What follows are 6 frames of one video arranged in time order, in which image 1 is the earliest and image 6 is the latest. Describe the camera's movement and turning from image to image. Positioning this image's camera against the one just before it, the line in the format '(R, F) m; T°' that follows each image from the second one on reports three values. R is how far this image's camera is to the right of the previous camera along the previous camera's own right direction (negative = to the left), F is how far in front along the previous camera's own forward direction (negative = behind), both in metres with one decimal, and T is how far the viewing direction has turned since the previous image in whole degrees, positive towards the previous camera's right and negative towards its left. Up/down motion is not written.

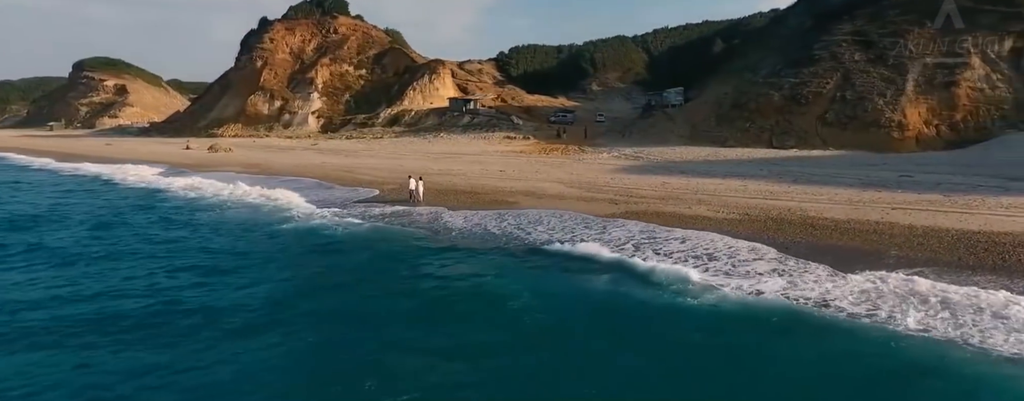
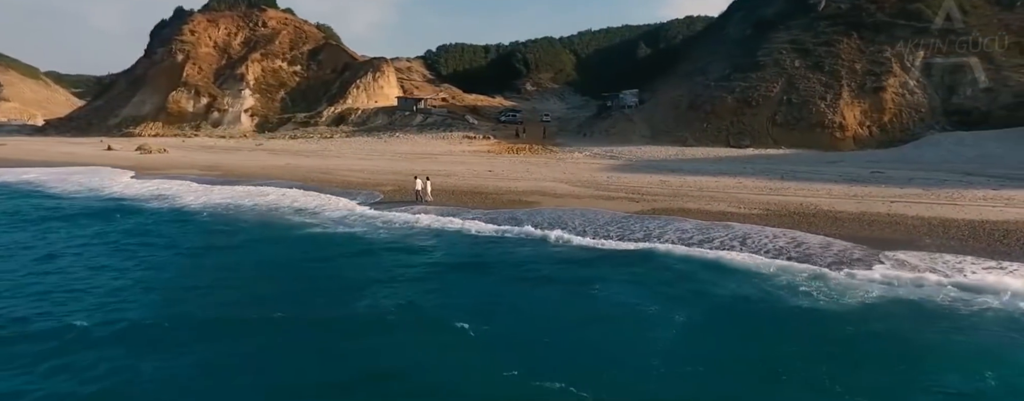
(-3.4, 0.0) m; +9°
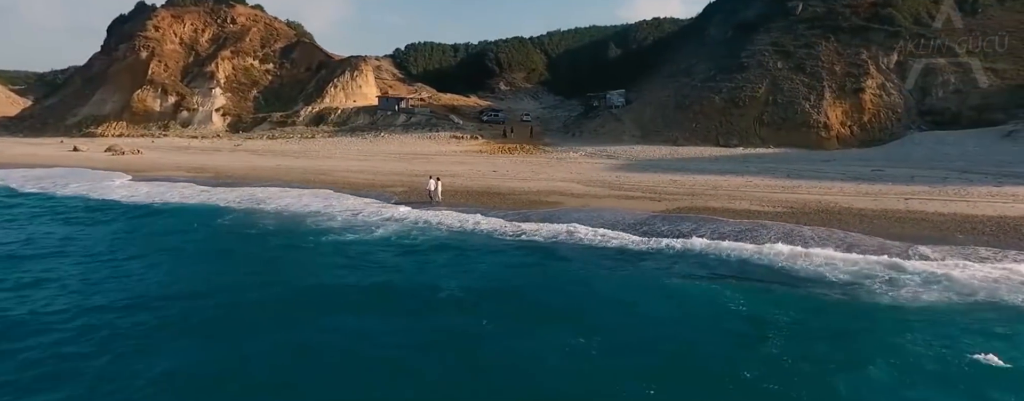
(-1.9, +0.1) m; +4°
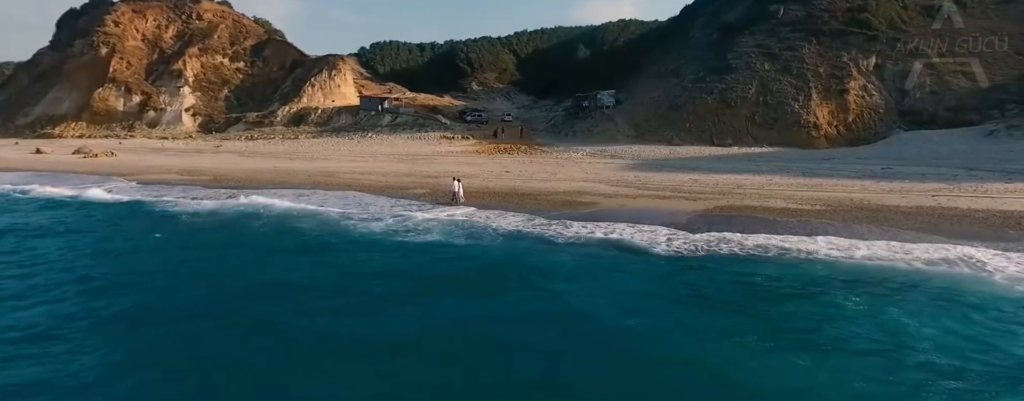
(-2.5, +0.3) m; +4°
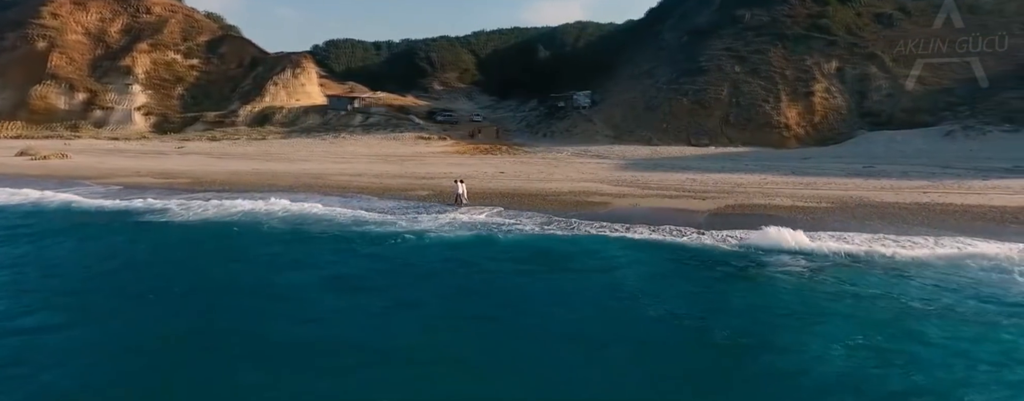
(-2.0, +0.2) m; +5°
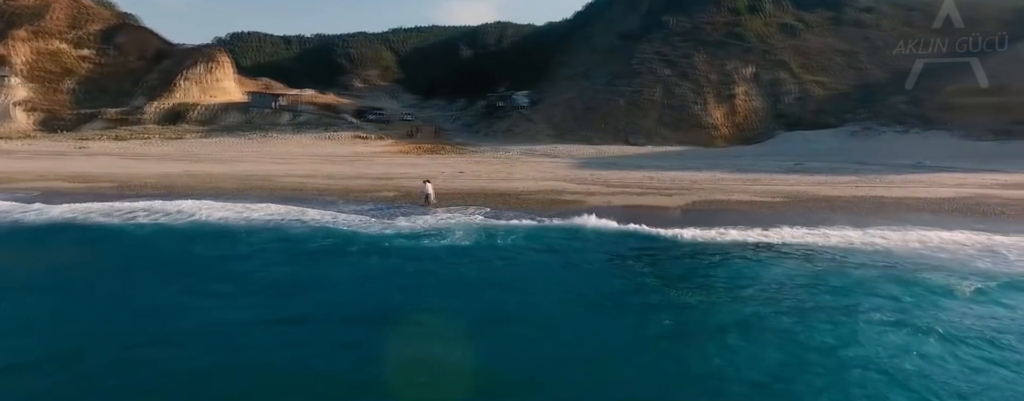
(-2.1, +0.2) m; +9°
